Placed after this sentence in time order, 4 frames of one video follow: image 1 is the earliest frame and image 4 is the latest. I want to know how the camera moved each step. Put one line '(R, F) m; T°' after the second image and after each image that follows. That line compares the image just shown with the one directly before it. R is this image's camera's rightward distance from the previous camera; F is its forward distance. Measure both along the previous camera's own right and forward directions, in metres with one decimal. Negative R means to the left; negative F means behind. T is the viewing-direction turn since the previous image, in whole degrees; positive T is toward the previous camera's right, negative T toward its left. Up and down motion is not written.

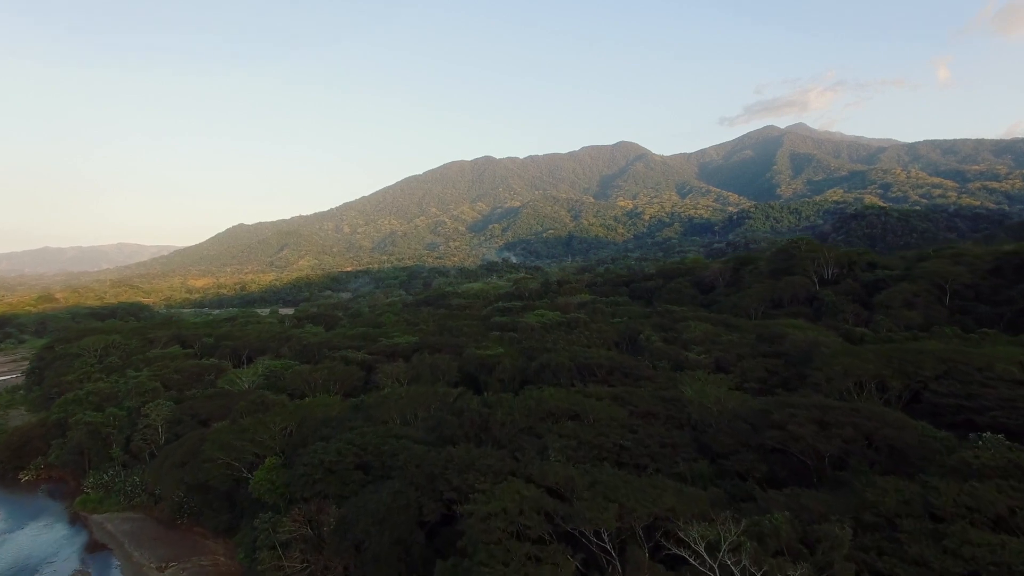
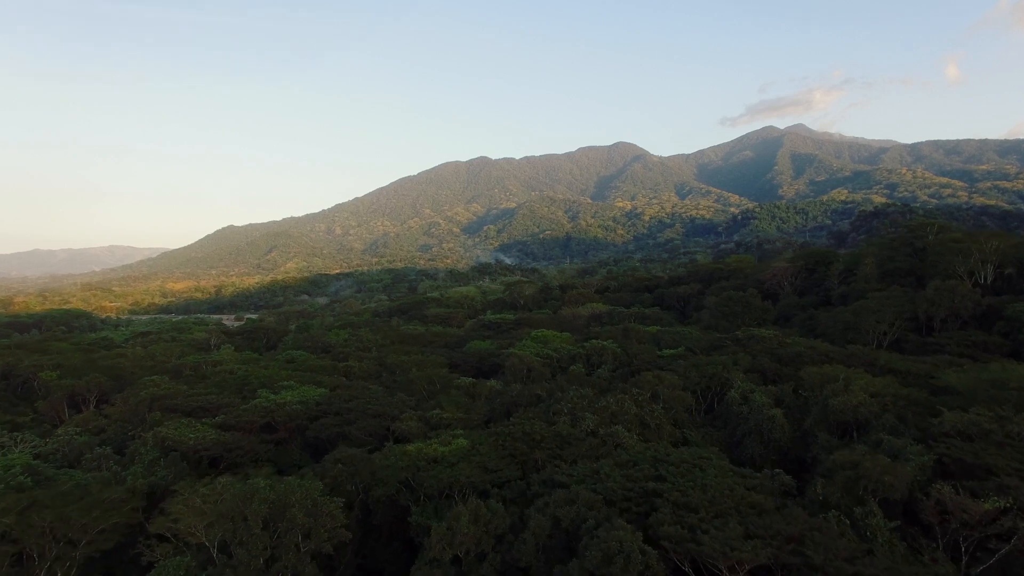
(+0.5, +18.6) m; 0°
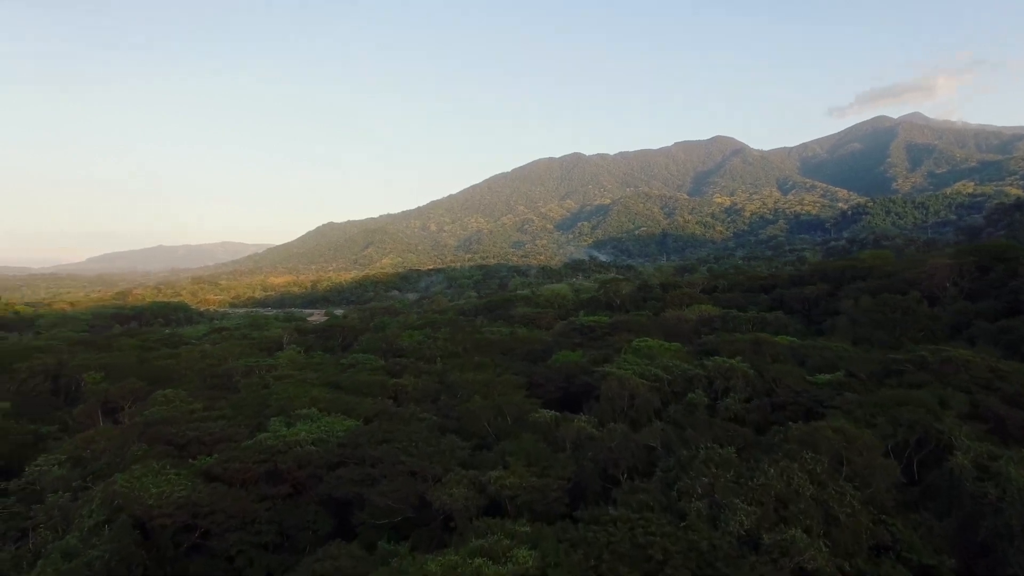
(-0.1, +6.9) m; -7°
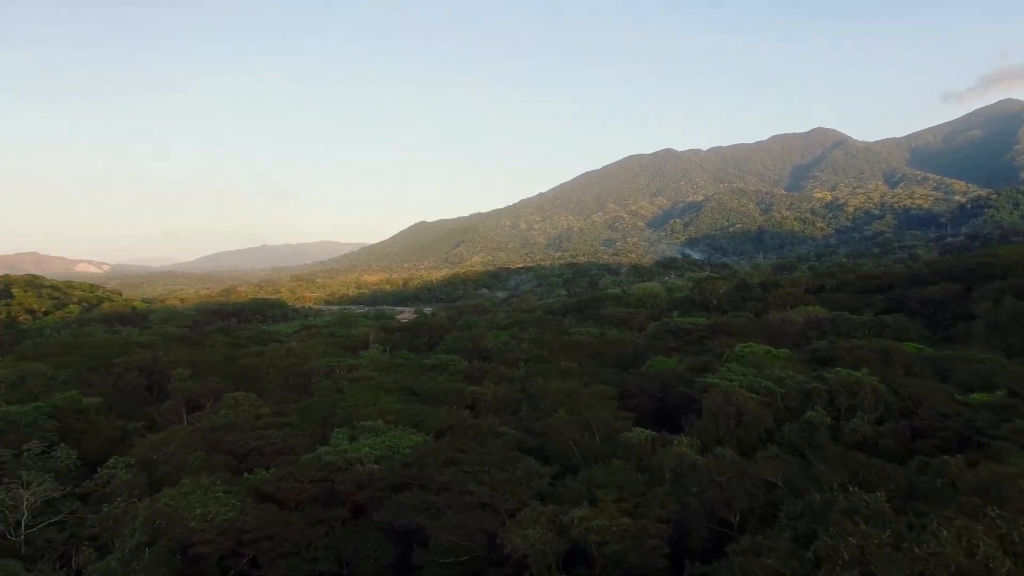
(0.0, +2.3) m; -7°
